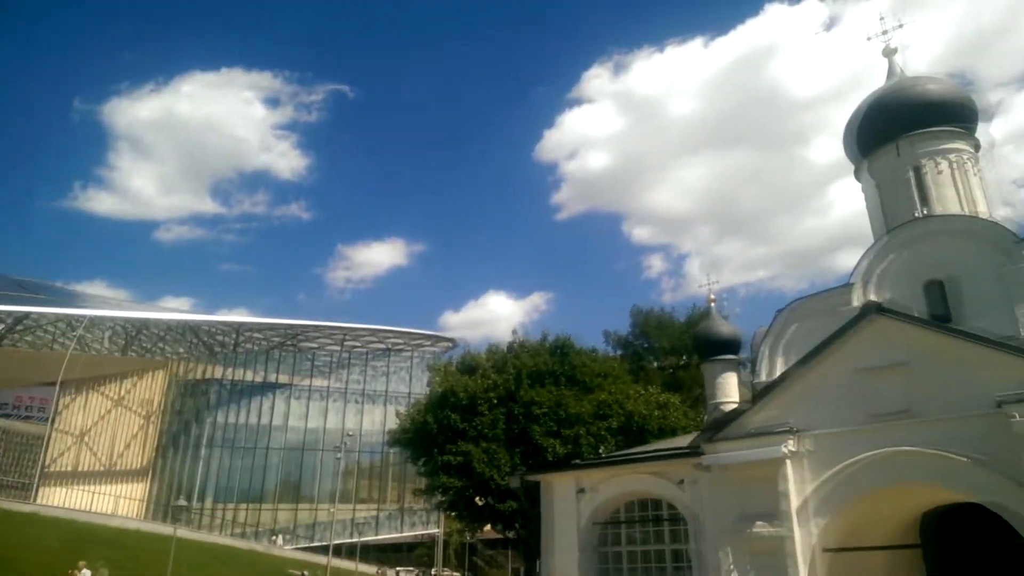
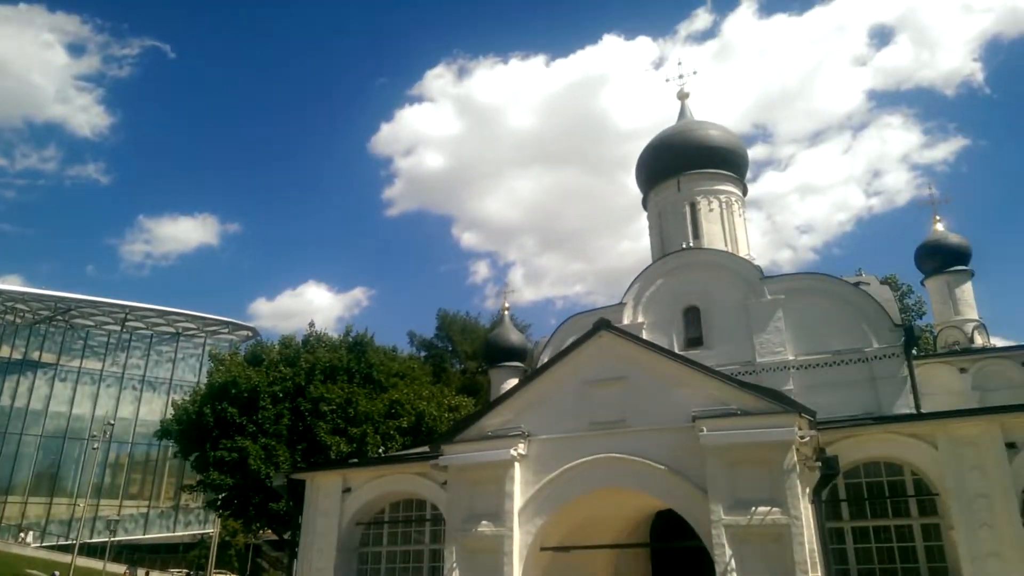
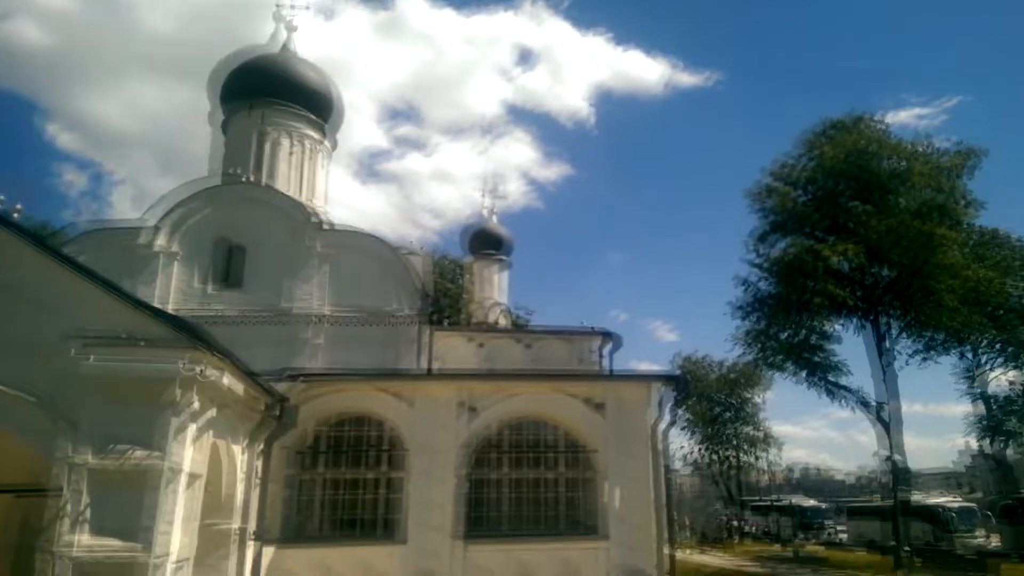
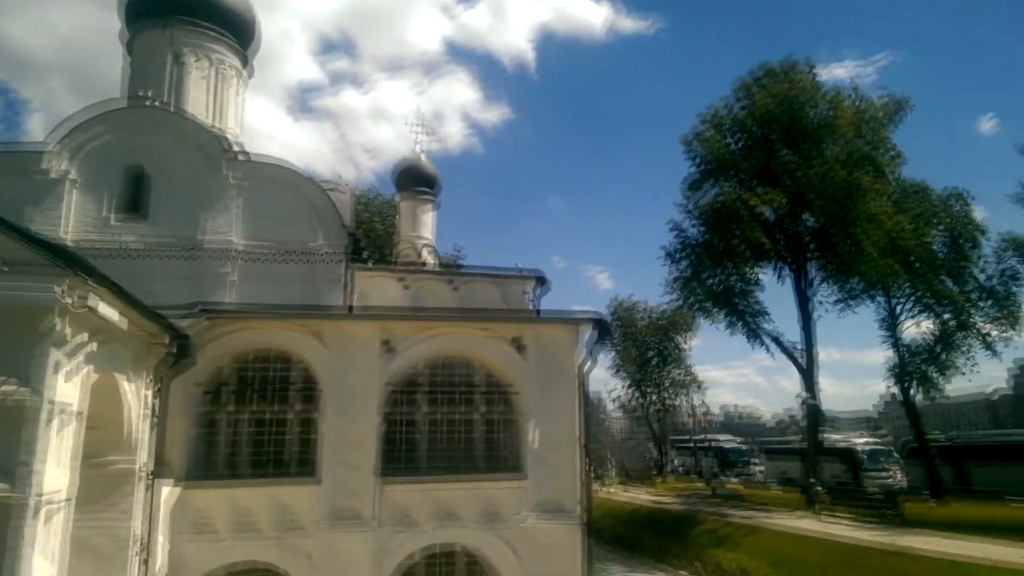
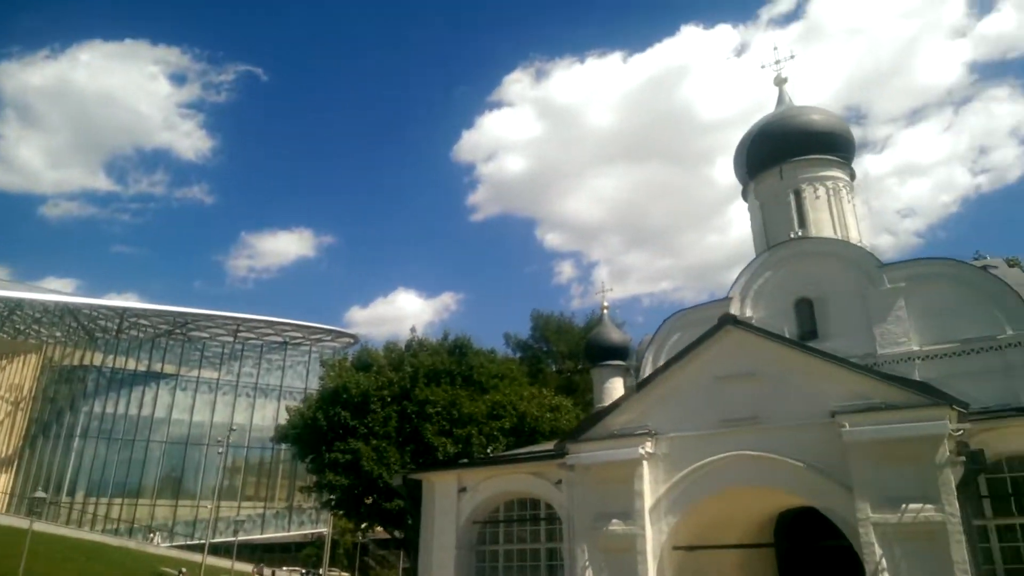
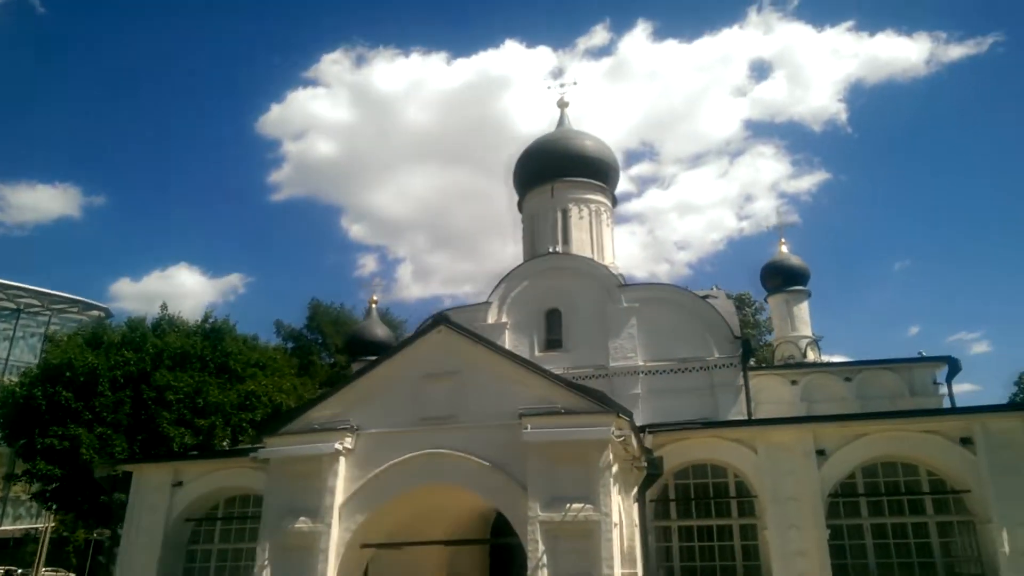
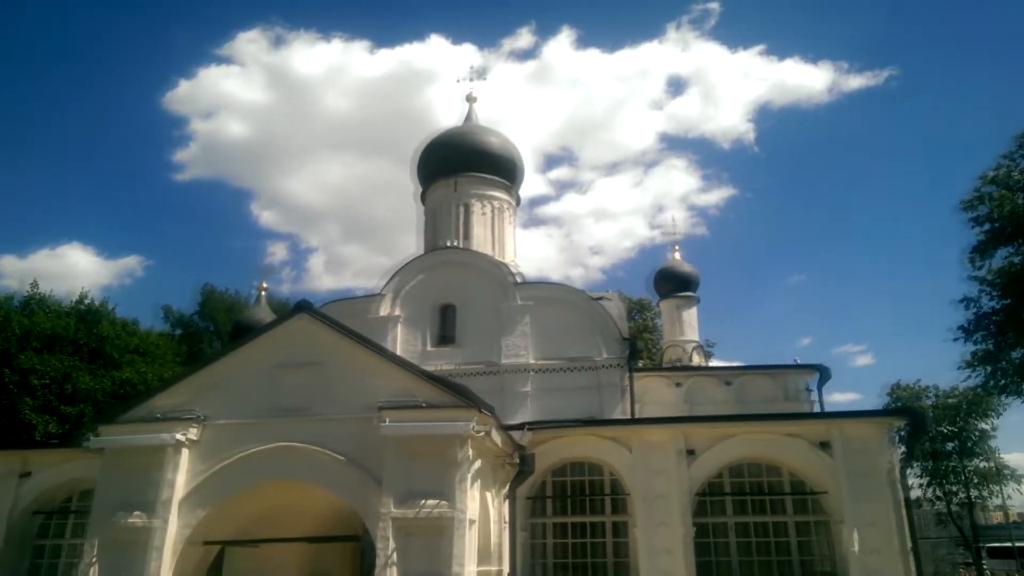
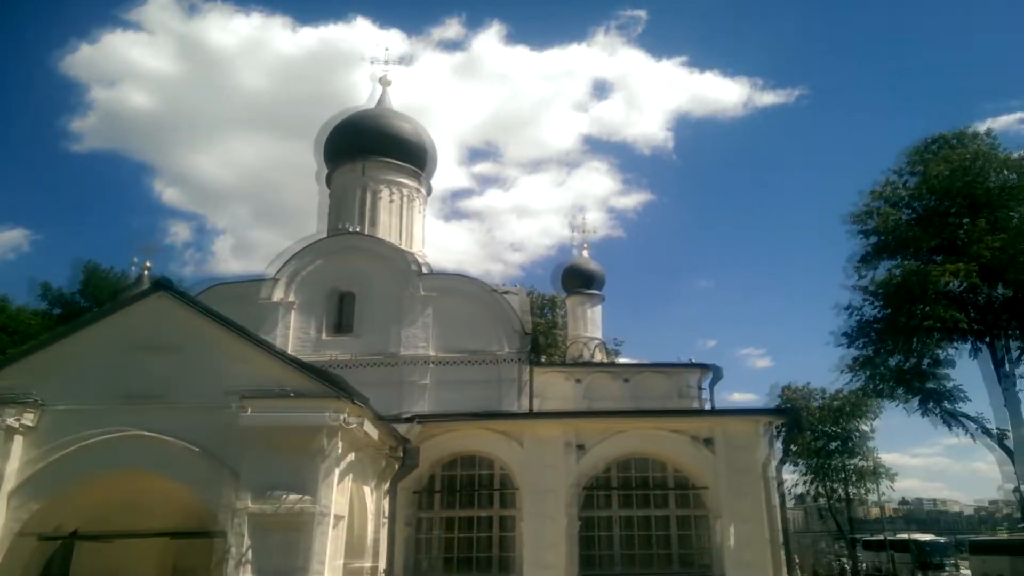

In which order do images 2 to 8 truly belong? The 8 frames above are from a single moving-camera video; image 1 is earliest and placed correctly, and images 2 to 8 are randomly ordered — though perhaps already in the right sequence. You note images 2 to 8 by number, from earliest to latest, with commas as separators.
5, 2, 6, 7, 8, 3, 4
